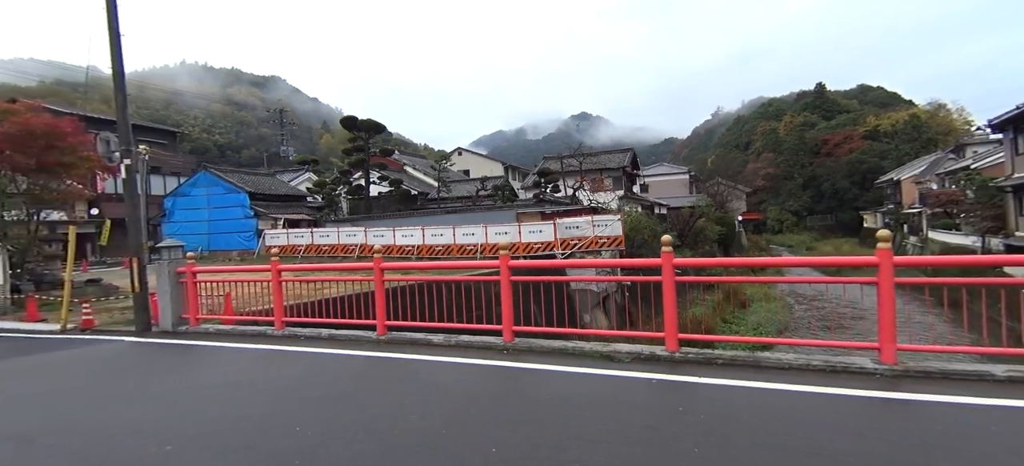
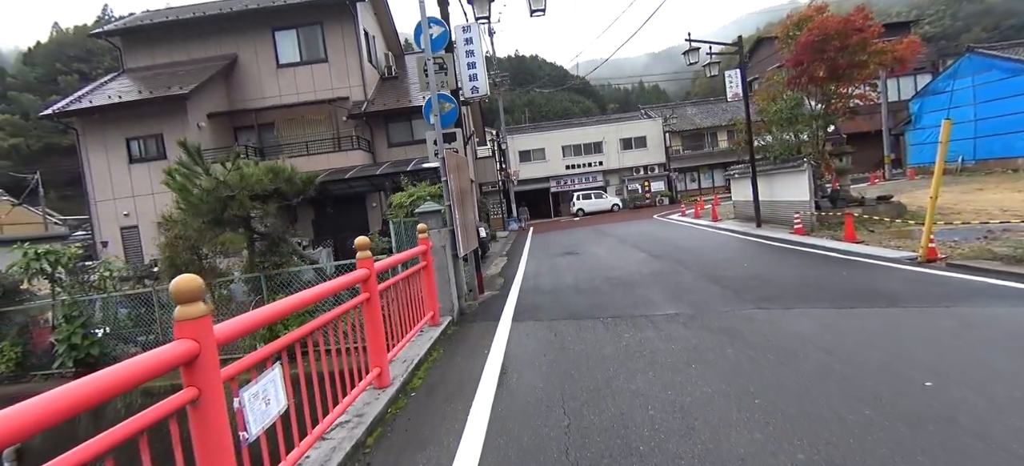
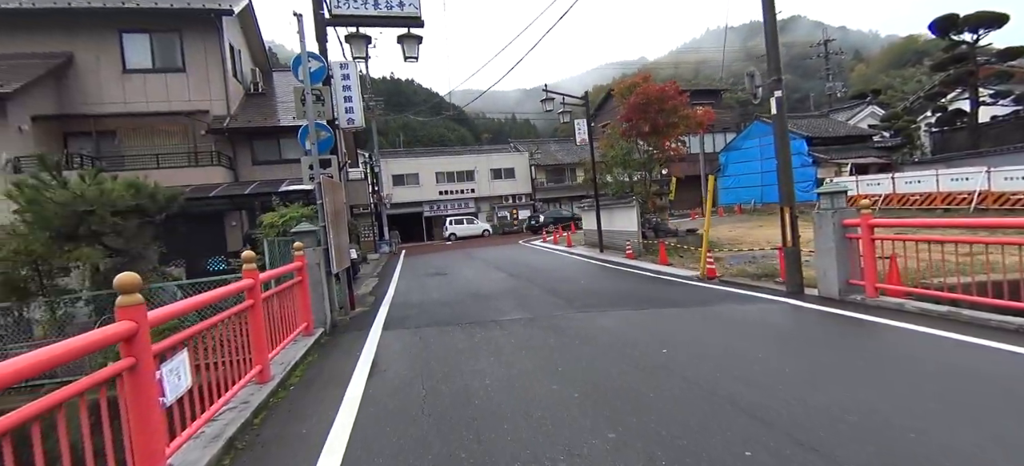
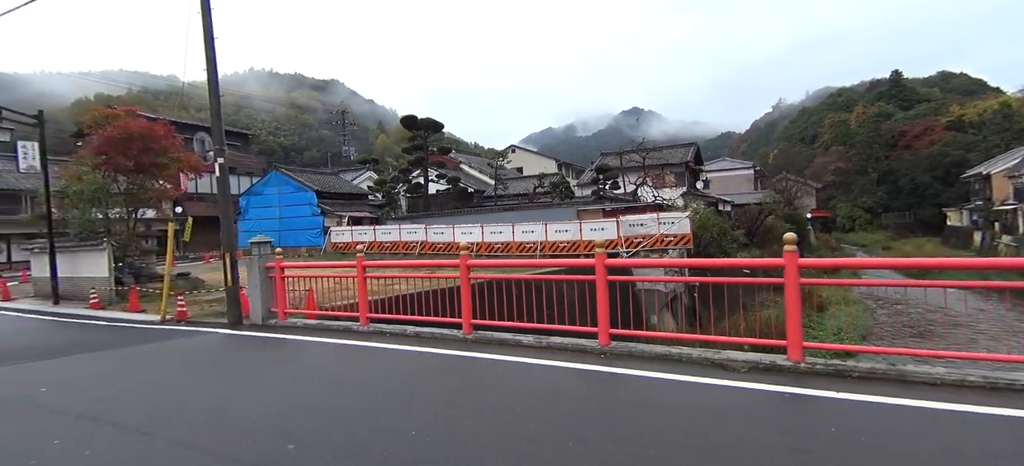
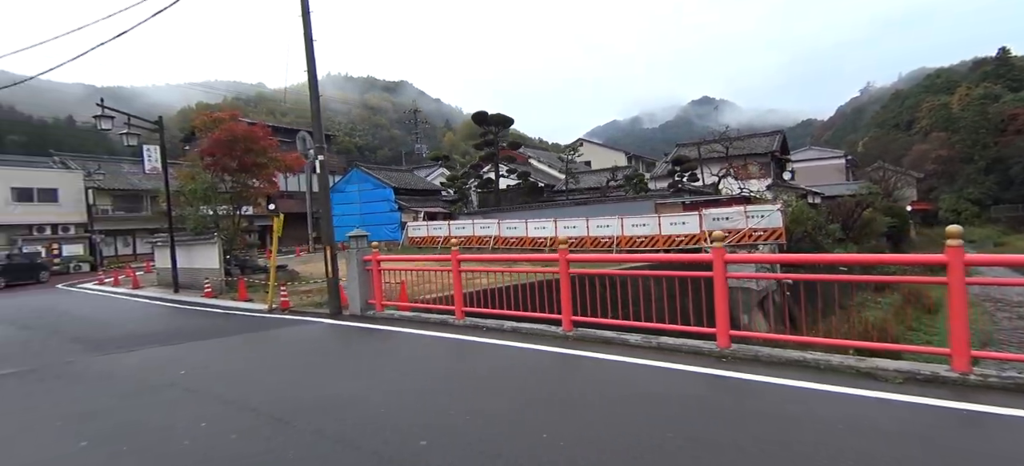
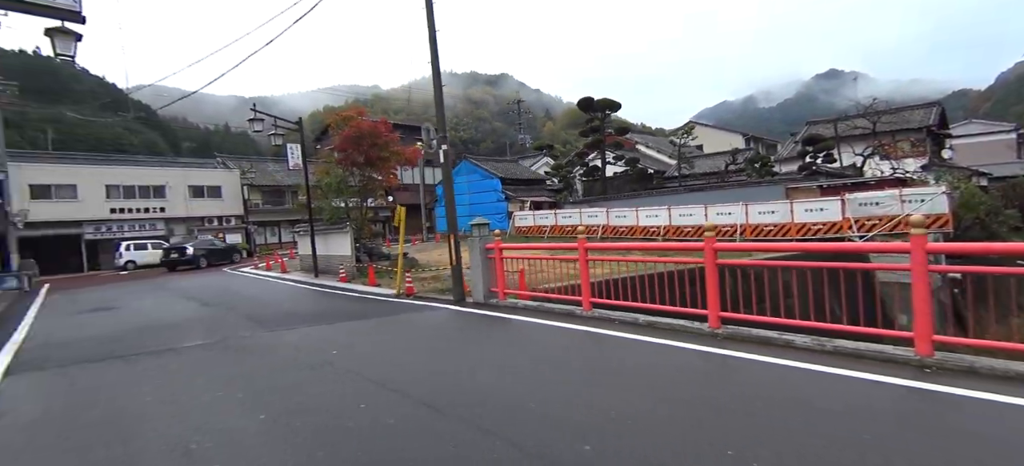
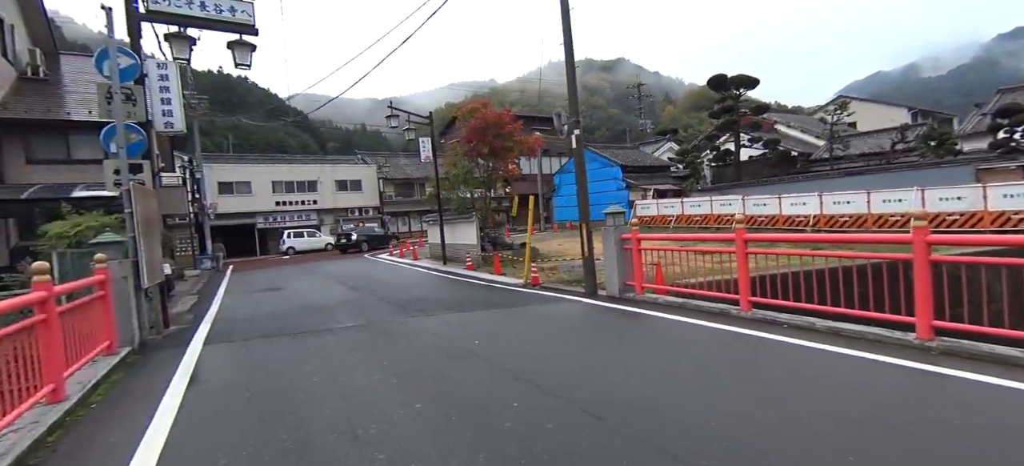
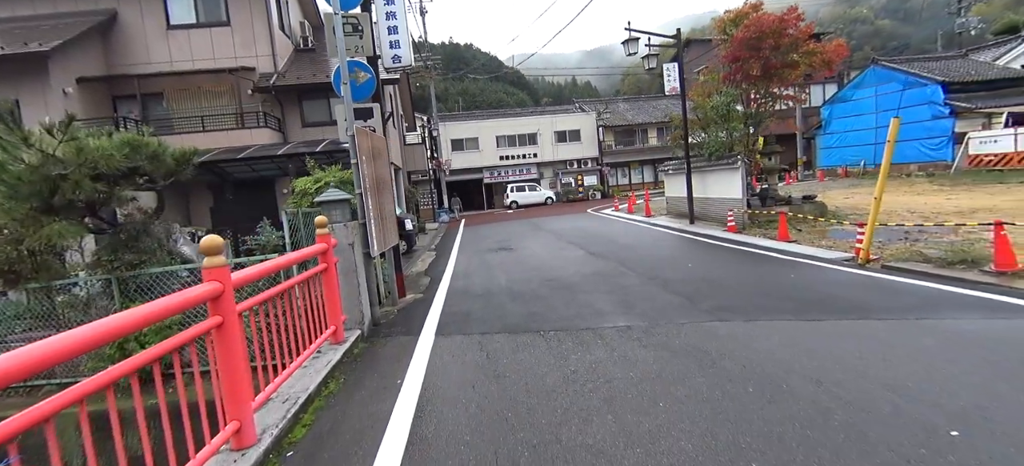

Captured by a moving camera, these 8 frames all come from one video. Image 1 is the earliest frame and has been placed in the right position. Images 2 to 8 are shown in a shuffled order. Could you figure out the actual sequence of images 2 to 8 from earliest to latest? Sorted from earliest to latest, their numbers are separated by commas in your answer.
4, 5, 6, 7, 3, 2, 8
